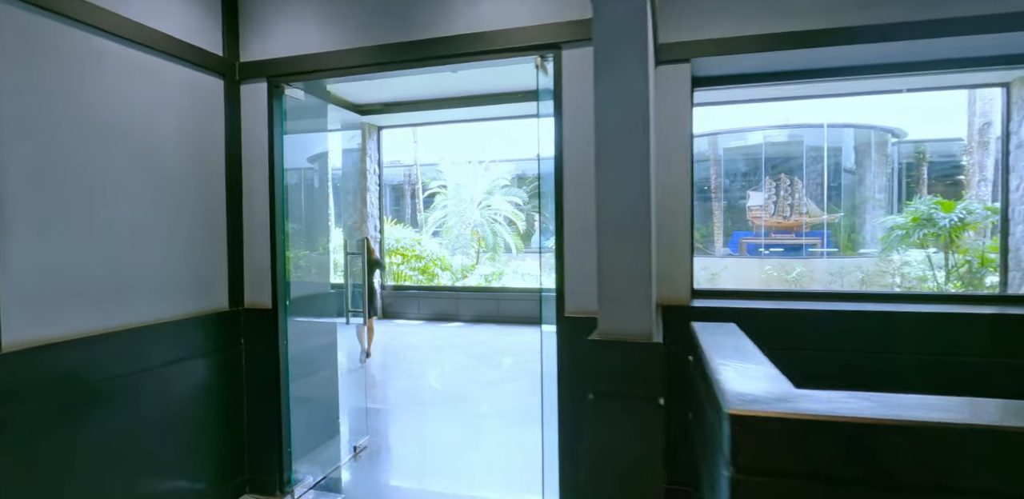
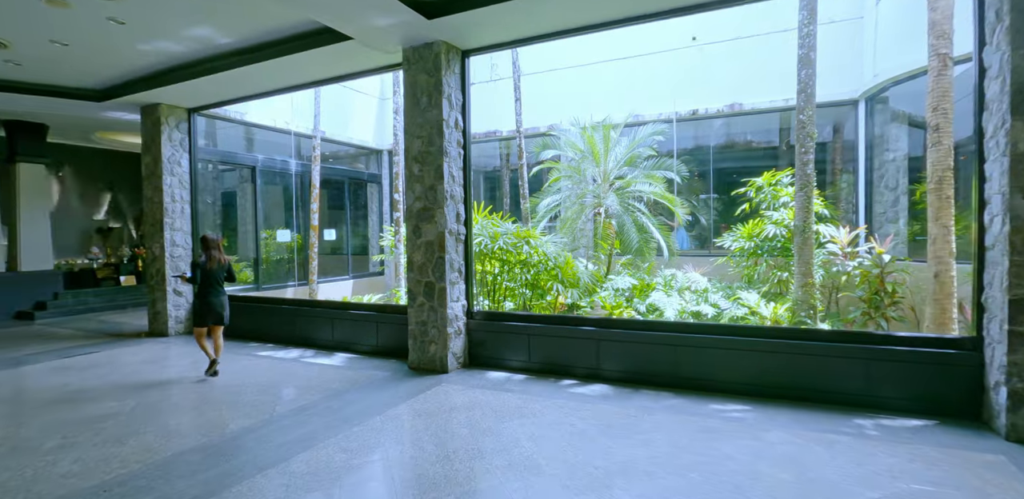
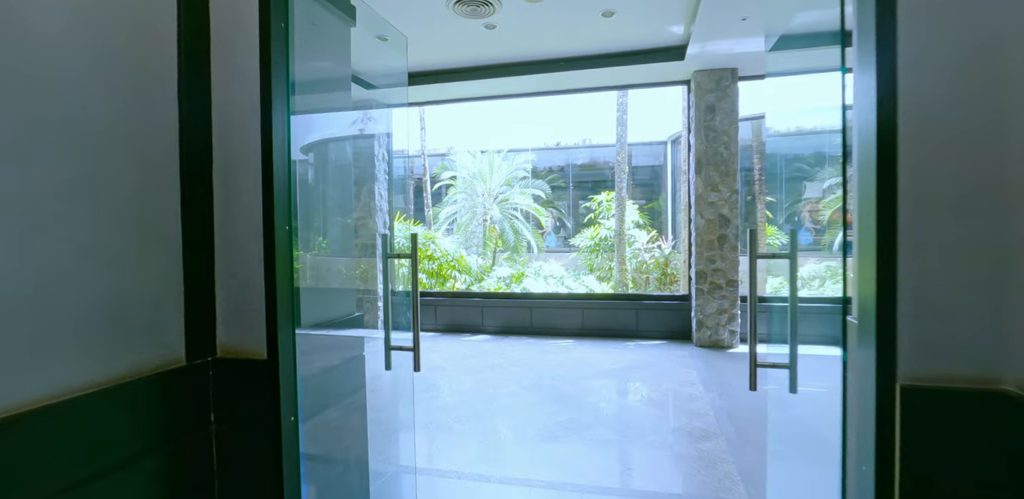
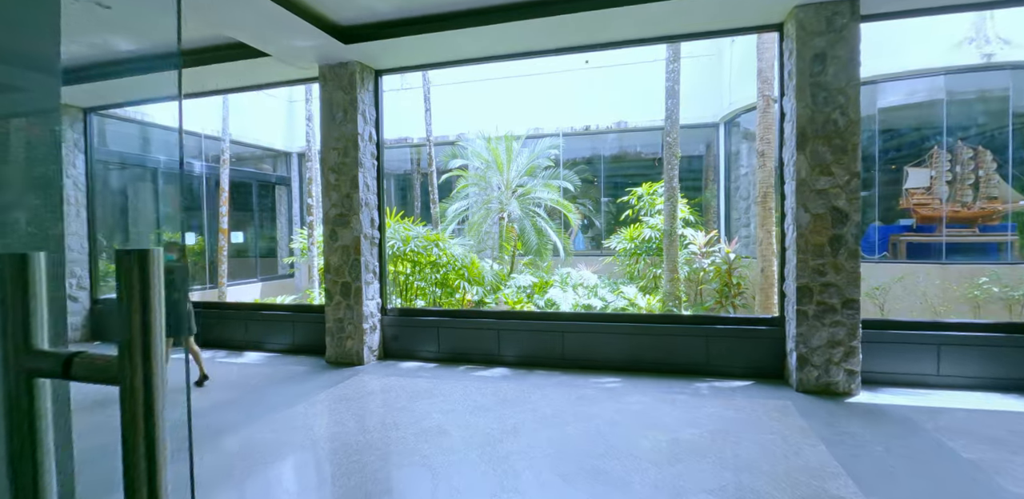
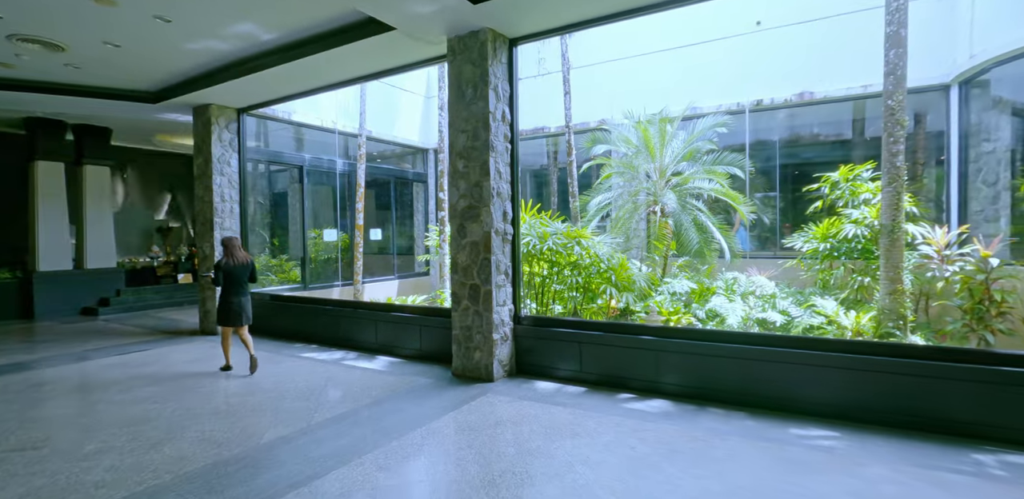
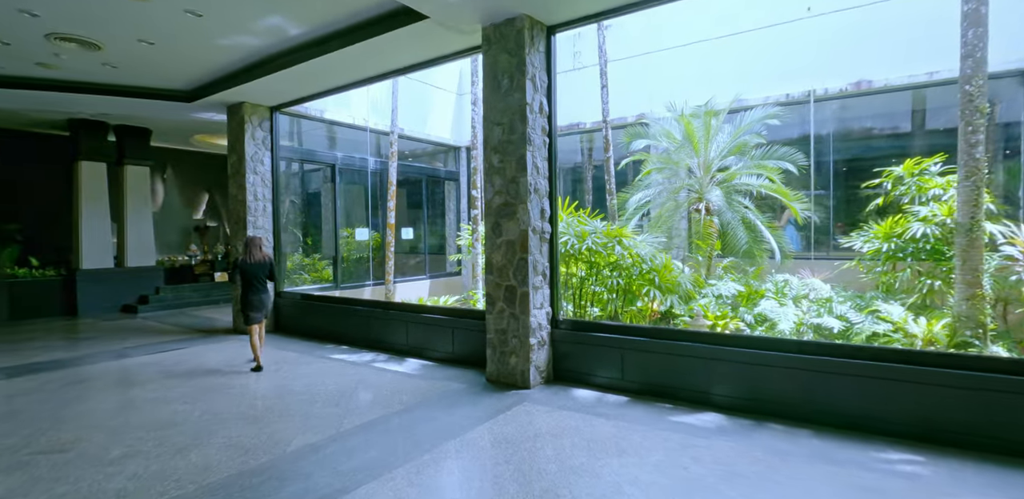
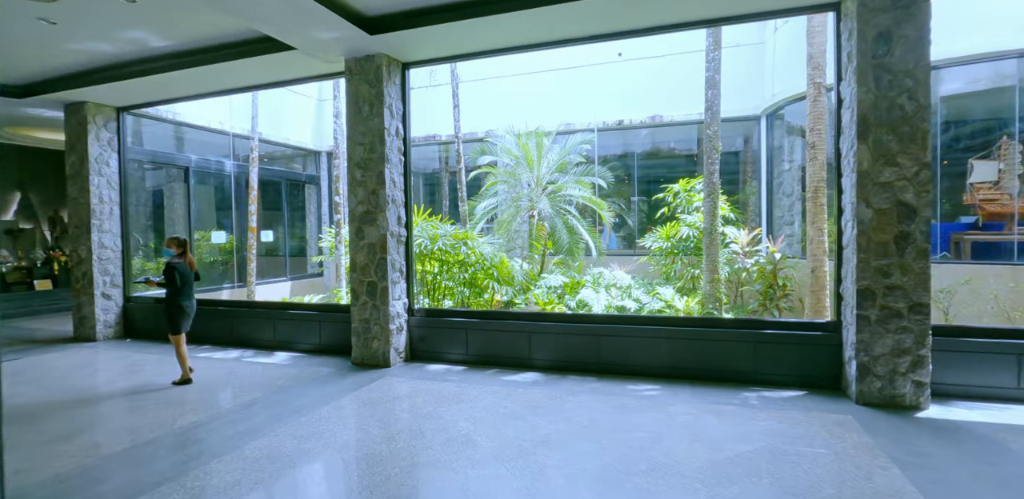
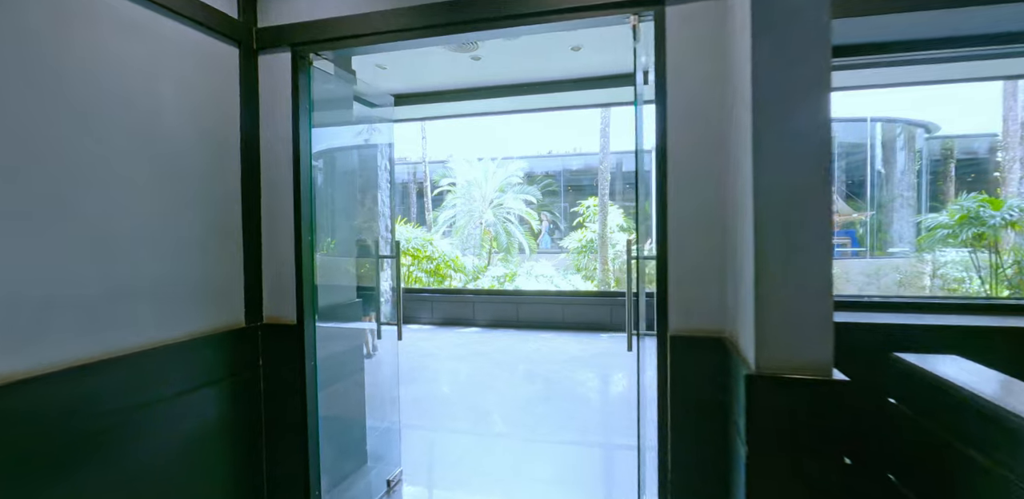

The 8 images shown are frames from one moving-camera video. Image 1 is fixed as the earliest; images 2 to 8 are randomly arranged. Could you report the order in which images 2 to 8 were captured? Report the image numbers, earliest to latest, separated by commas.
8, 3, 4, 7, 2, 5, 6
